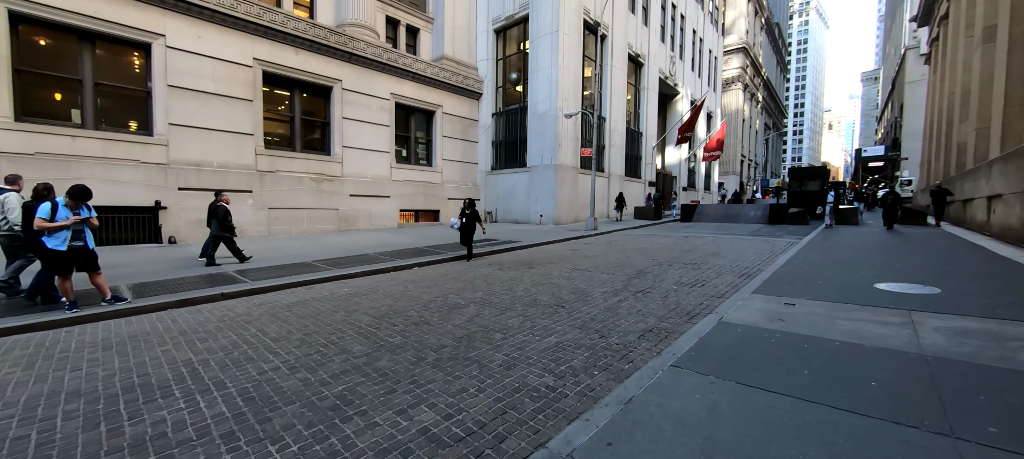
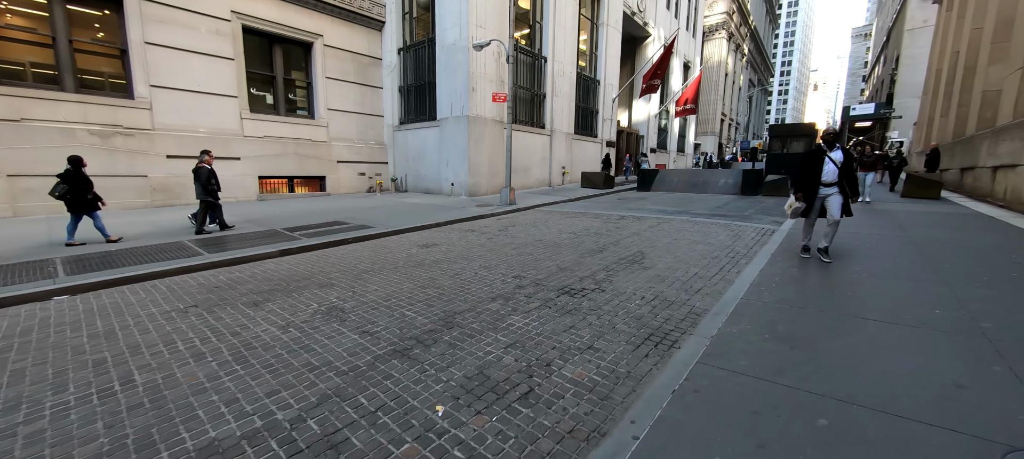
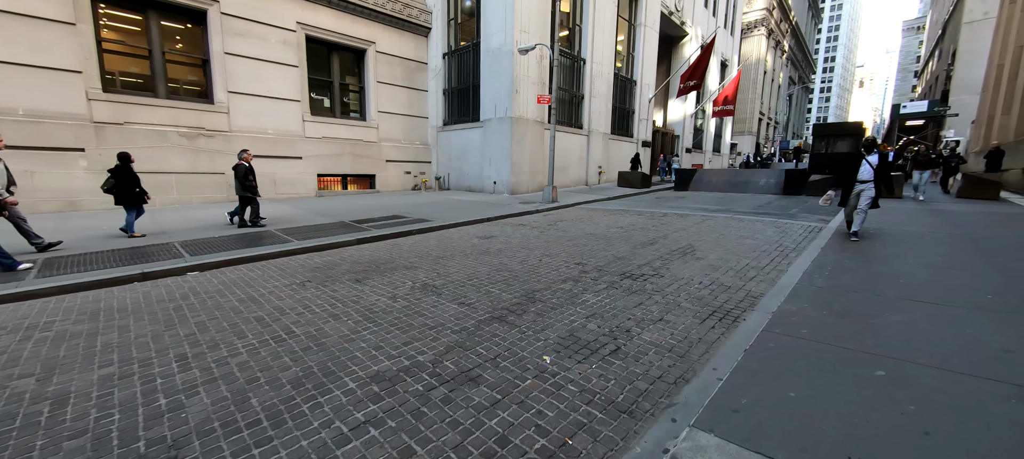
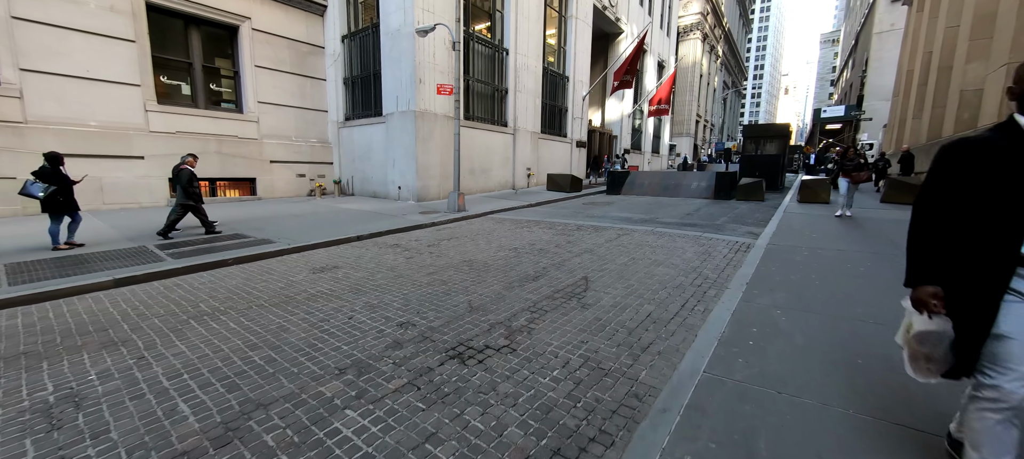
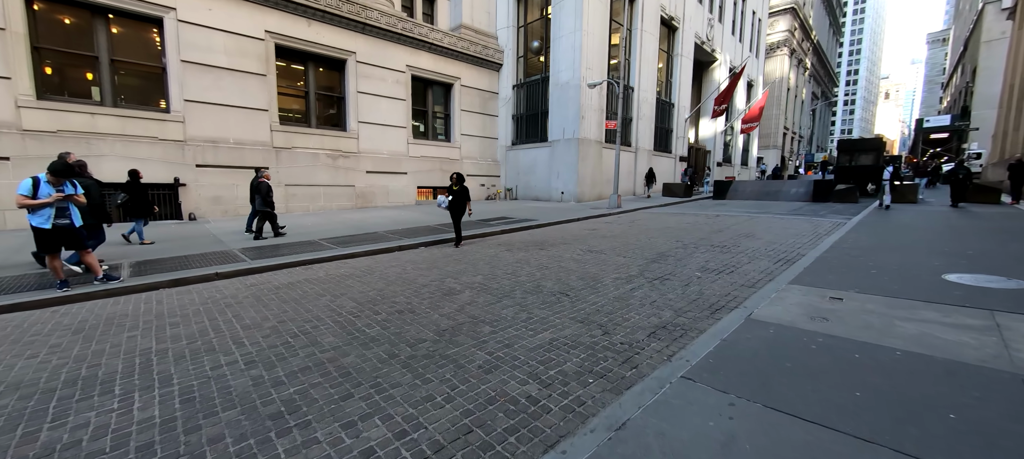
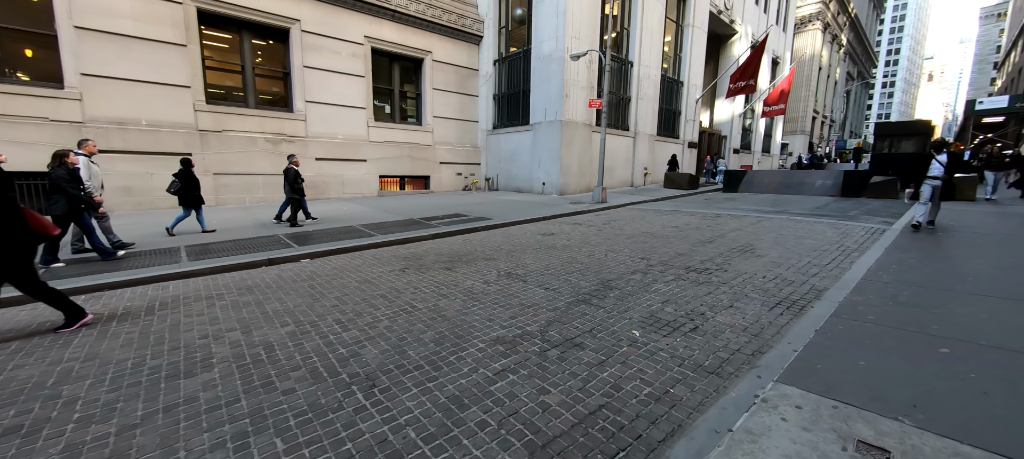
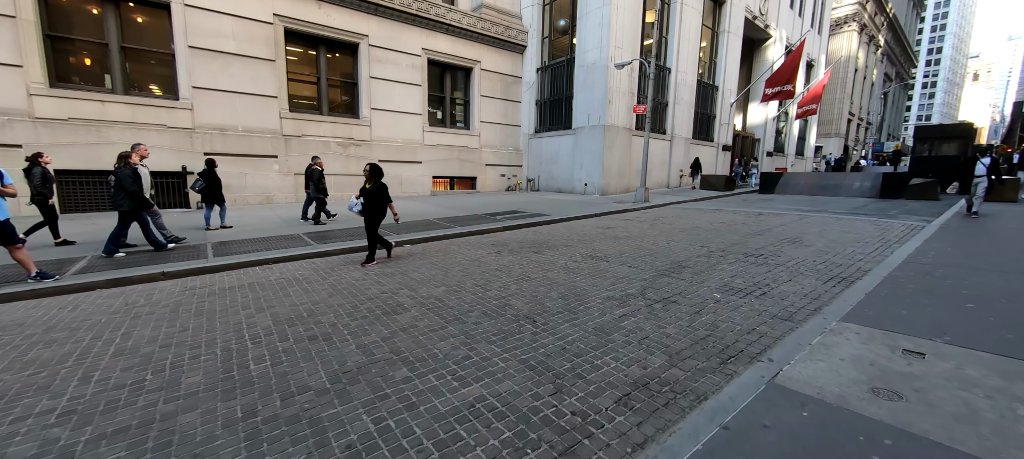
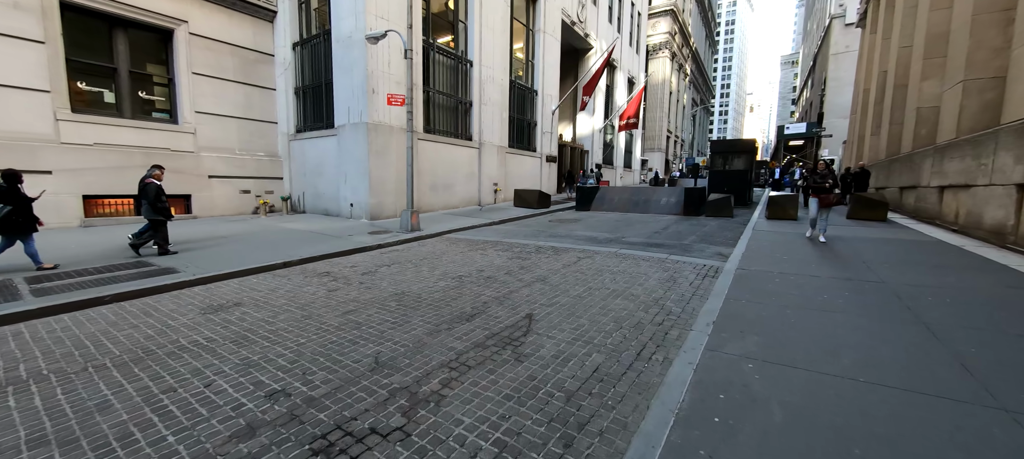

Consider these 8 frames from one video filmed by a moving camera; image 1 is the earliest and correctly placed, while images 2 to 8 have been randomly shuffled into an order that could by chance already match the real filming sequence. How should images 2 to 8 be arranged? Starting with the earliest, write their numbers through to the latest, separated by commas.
5, 7, 6, 3, 2, 4, 8
